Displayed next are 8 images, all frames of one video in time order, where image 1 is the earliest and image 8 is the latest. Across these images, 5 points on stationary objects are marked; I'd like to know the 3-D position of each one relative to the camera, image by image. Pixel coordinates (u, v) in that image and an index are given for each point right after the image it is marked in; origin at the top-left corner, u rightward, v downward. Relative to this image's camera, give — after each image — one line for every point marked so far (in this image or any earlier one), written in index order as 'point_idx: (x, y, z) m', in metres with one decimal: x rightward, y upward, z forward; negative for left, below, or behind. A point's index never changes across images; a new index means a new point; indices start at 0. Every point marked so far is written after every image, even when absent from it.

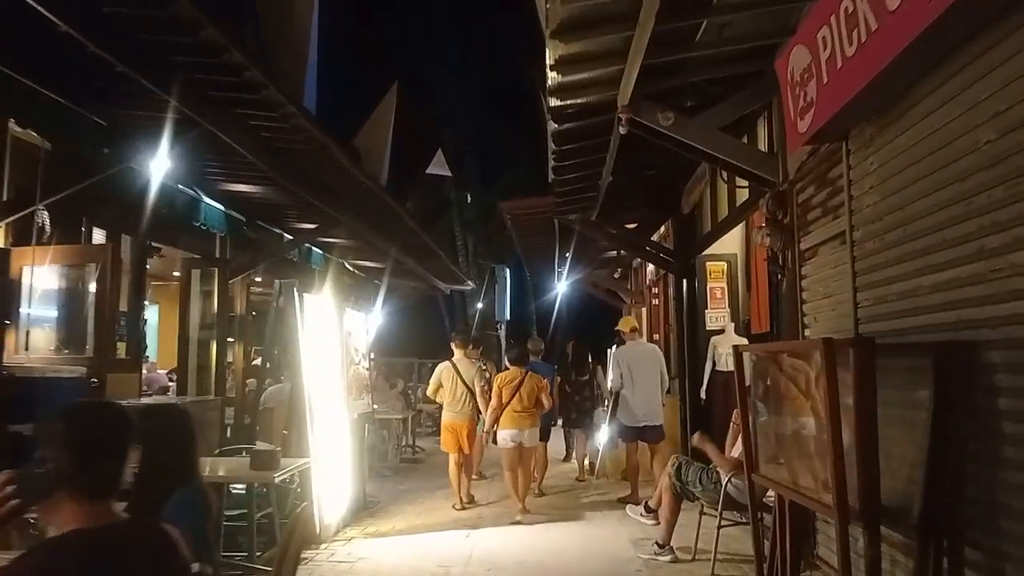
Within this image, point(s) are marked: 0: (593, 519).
0: (+0.7, -2.1, +6.7) m
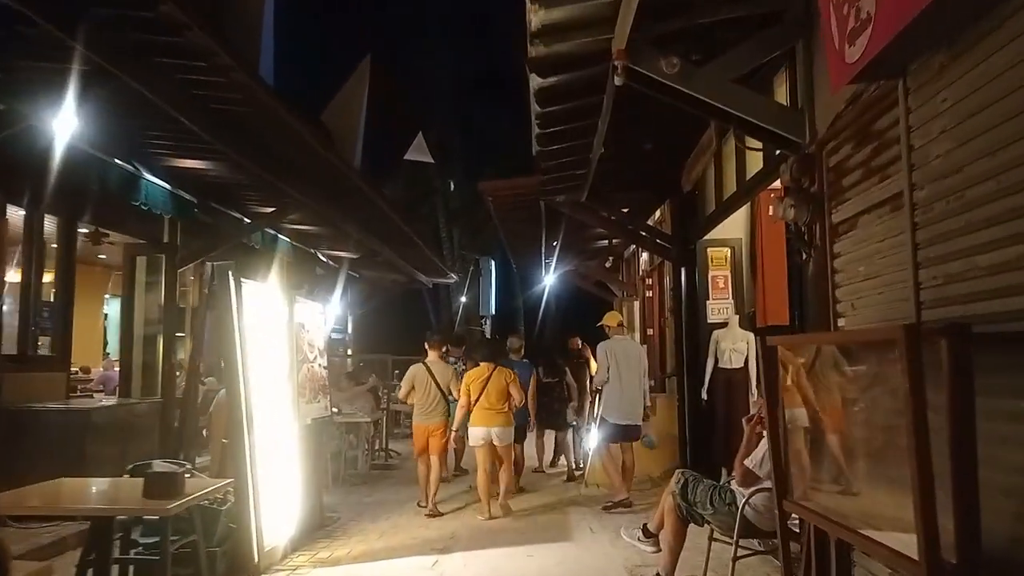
0: (+0.5, -2.0, +5.8) m
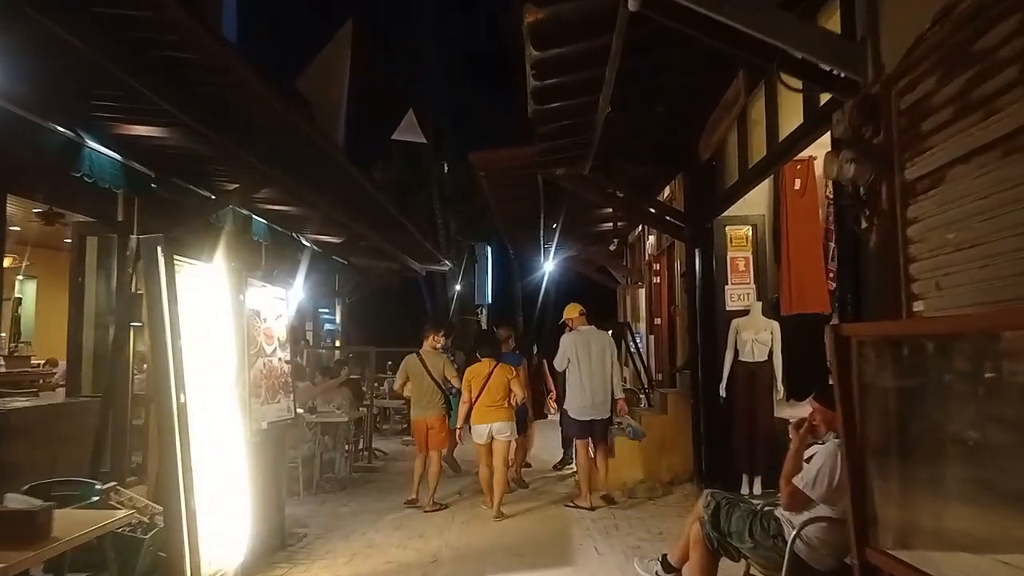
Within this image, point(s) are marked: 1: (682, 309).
0: (+0.5, -1.8, +4.9) m
1: (+1.9, -0.2, +8.4) m
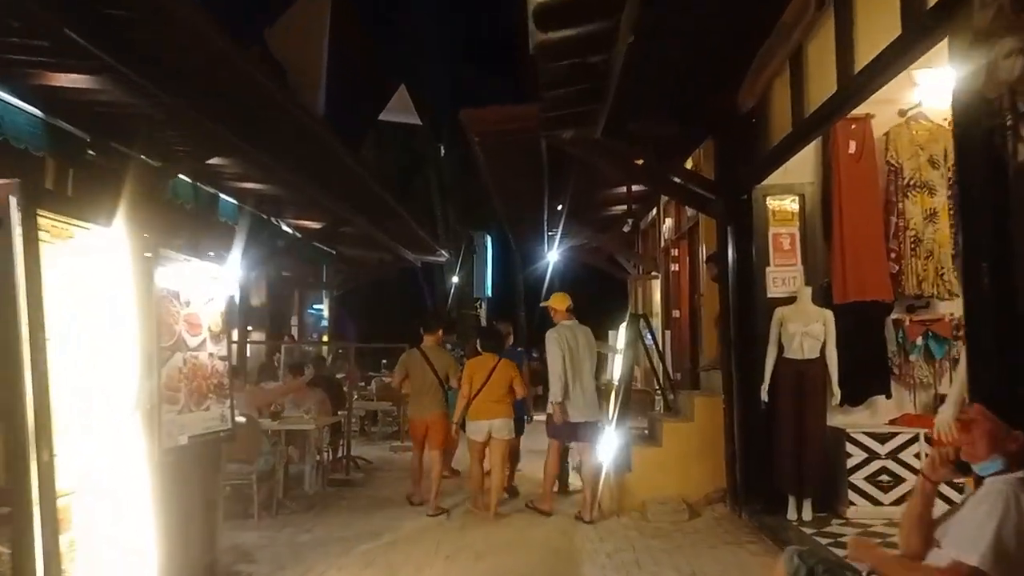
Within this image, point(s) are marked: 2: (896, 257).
0: (+0.5, -1.7, +3.8) m
1: (+1.9, -0.1, +7.2) m
2: (+3.0, +0.2, +5.8) m
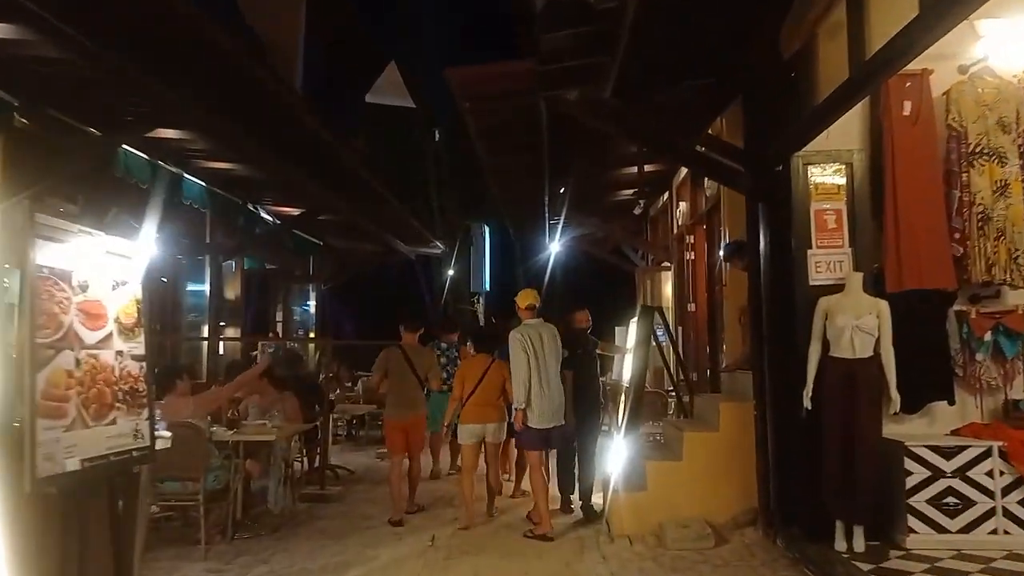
0: (+0.4, -1.6, +2.9) m
1: (+1.9, 0.0, +6.3) m
2: (+3.0, +0.3, +4.9) m
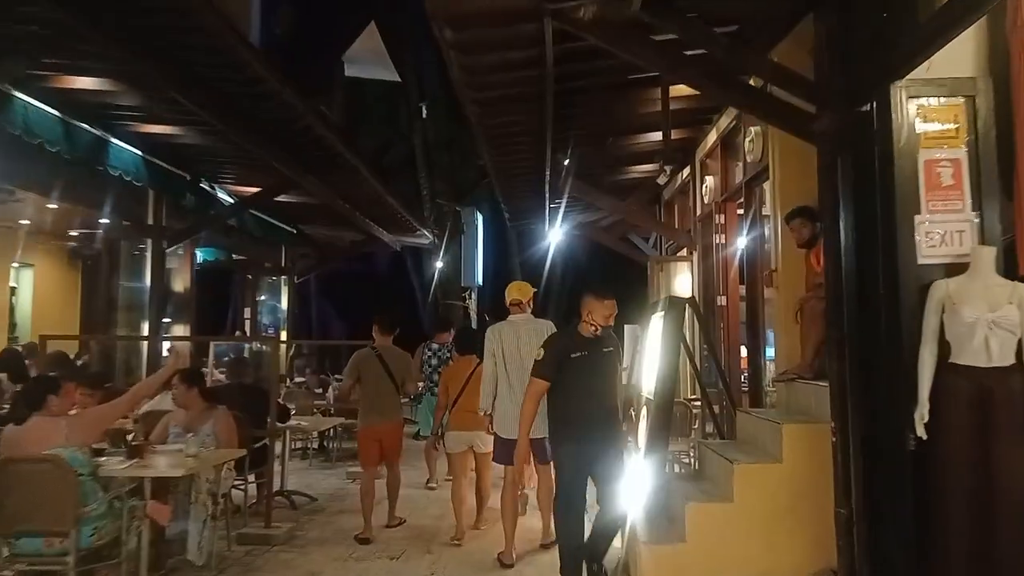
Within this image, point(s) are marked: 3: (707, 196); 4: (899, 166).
0: (+0.4, -1.5, +1.5) m
1: (+1.8, +0.1, +5.0) m
2: (+2.9, +0.4, +3.6) m
3: (+1.9, +0.9, +7.3) m
4: (+1.9, +0.6, +3.7) m
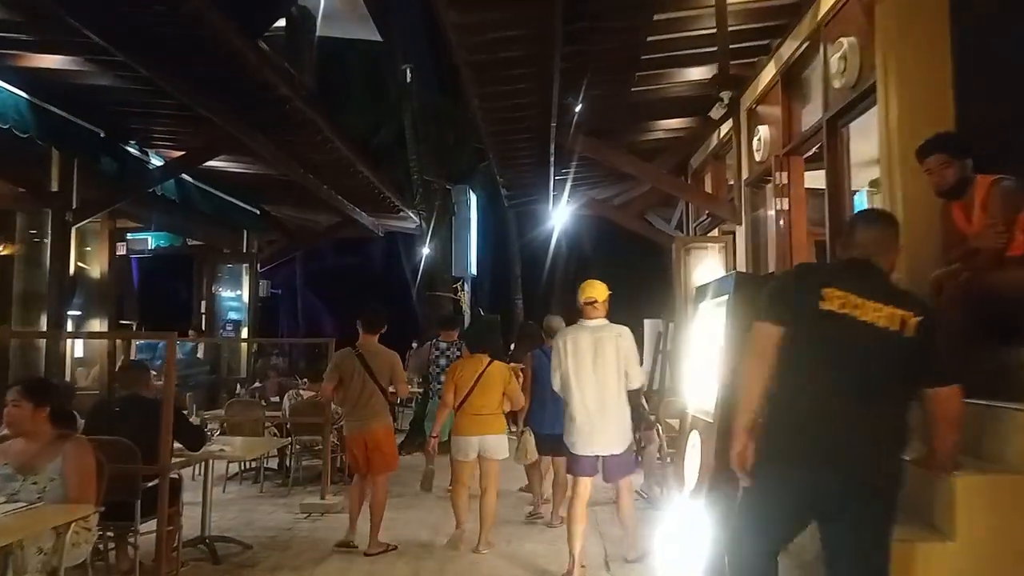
0: (+0.4, -1.4, -0.1) m
1: (+1.8, +0.2, +3.4) m
2: (+2.9, +0.6, +2.0) m
3: (+1.9, +1.0, +5.7) m
4: (+1.9, +0.7, +2.1) m
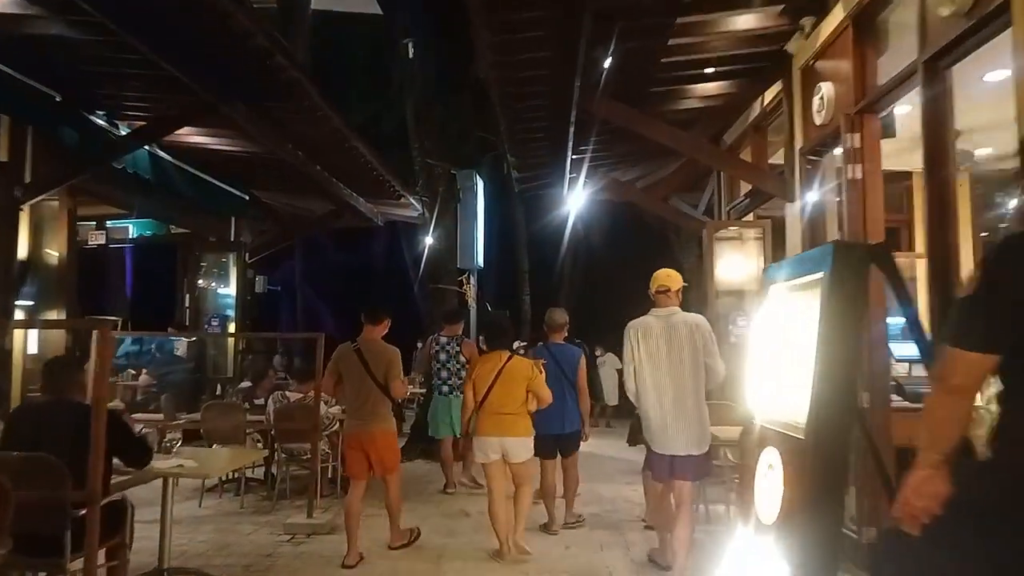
0: (+0.5, -1.3, -0.9) m
1: (+1.9, +0.3, +2.5) m
2: (+3.0, +0.6, +1.1) m
3: (+2.0, +1.1, +4.8) m
4: (+2.0, +0.8, +1.3) m
